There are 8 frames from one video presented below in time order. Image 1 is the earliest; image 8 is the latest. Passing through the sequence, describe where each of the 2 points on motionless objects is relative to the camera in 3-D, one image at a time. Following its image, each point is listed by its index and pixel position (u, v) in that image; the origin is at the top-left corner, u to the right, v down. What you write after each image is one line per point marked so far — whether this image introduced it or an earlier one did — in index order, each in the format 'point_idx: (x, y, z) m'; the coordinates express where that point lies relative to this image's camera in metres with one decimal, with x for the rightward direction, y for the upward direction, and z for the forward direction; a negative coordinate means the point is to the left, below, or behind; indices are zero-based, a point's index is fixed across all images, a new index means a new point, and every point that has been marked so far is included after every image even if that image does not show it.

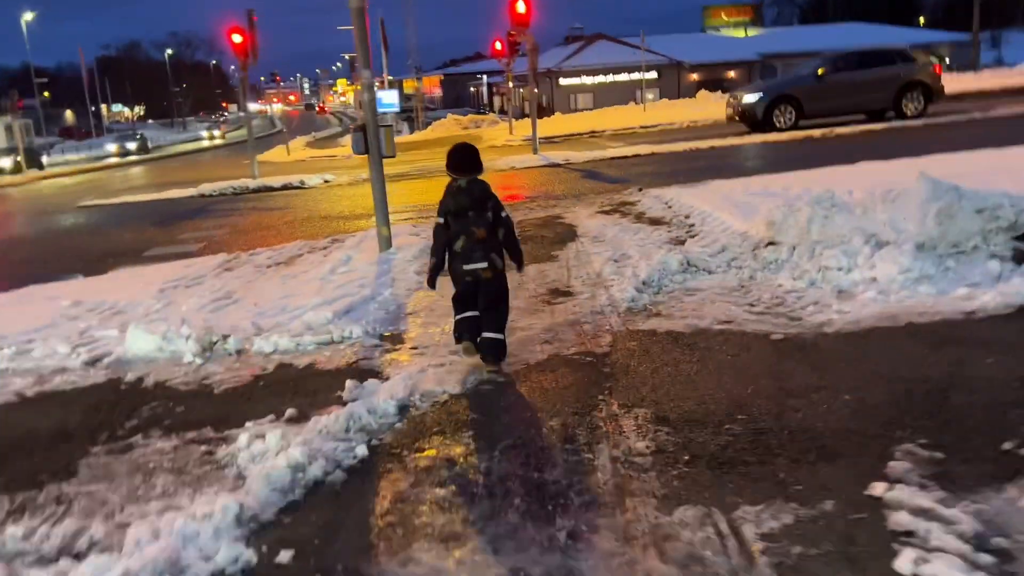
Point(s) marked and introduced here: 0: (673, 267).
0: (+1.5, +0.2, +7.6) m
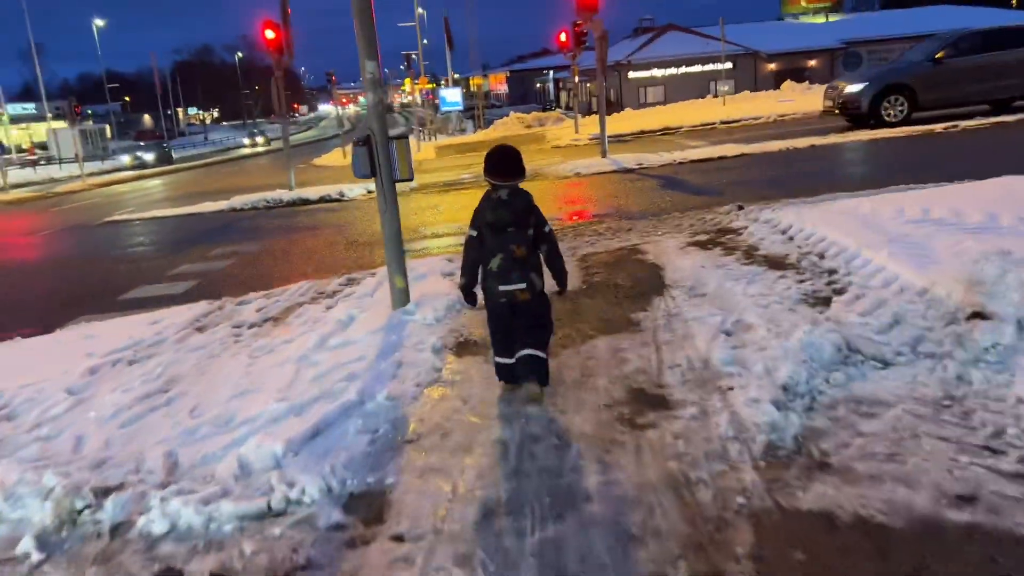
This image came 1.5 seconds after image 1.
0: (+1.9, -0.4, +4.8) m
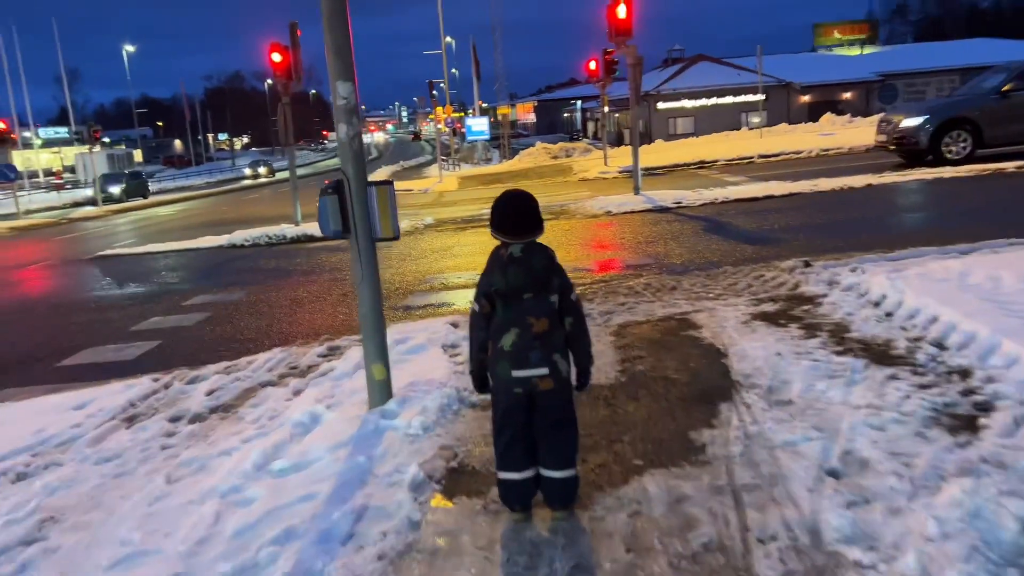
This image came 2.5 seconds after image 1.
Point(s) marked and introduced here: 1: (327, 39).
0: (+1.9, -1.0, +3.1) m
1: (-1.1, +1.5, +4.8) m
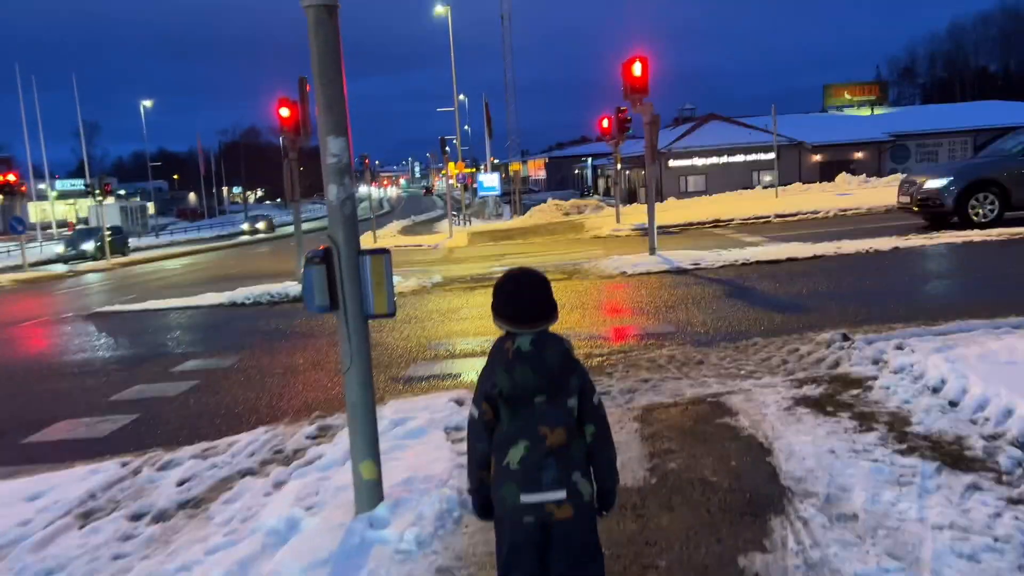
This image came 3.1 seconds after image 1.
0: (+1.9, -1.3, +2.3) m
1: (-1.0, +1.0, +4.3) m
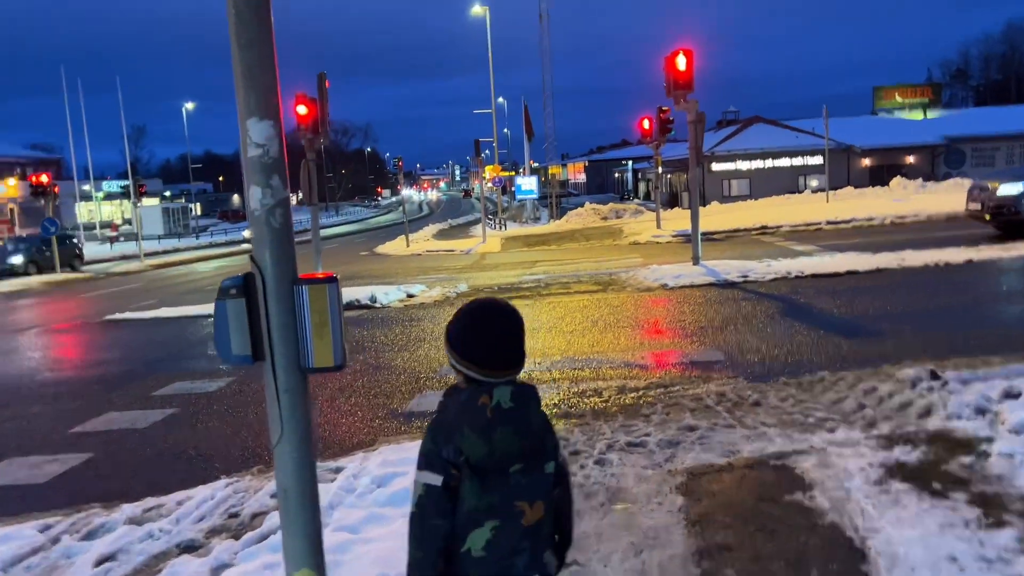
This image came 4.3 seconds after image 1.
0: (+1.8, -1.5, +1.0) m
1: (-1.0, +0.9, +3.1) m
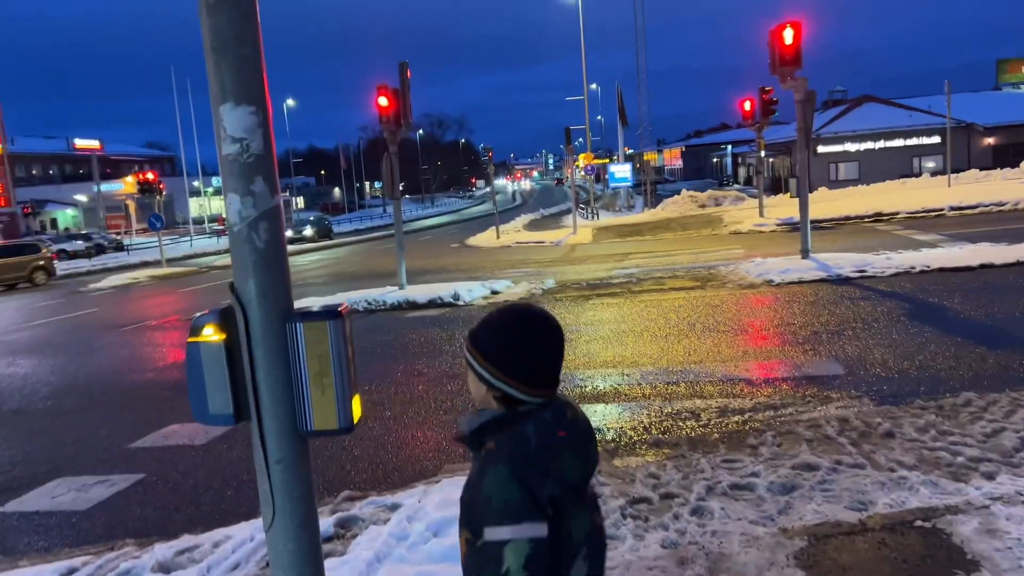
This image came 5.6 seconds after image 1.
0: (+1.7, -1.6, 0.0) m
1: (-0.8, +0.8, +2.4) m
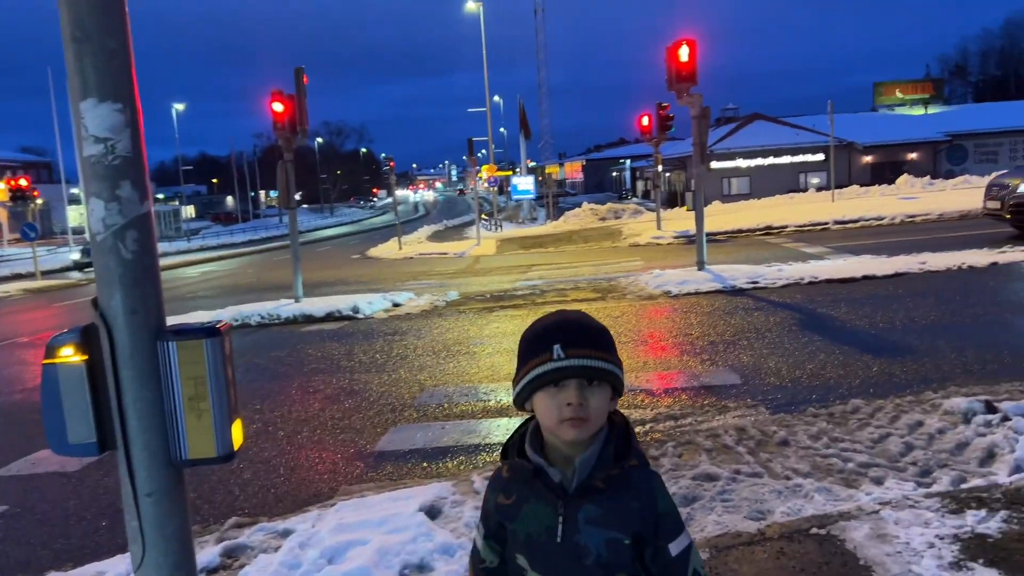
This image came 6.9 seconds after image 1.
0: (+1.7, -1.6, +0.1) m
1: (-1.1, +0.7, +2.1) m
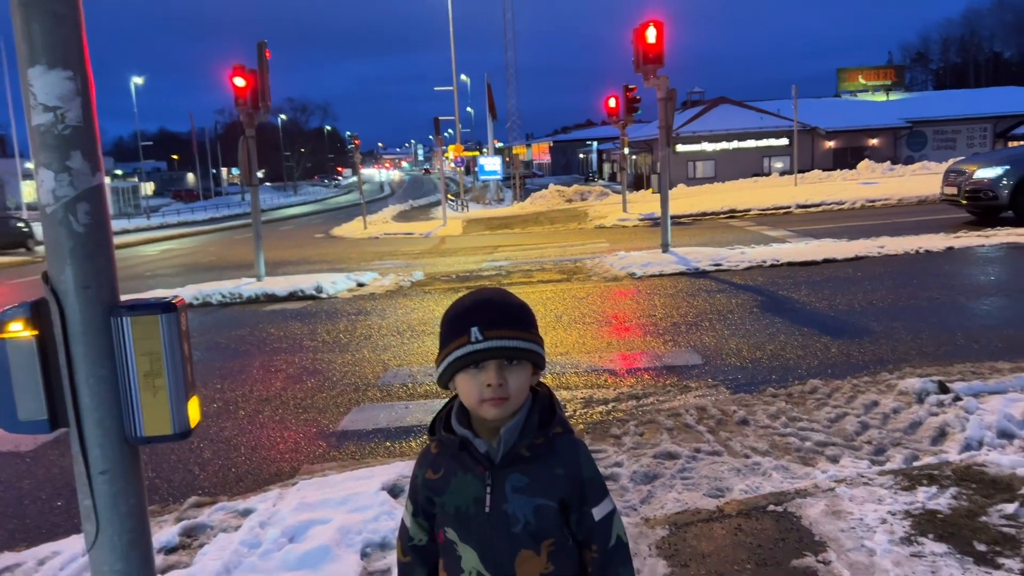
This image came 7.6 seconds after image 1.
0: (+1.7, -1.6, +0.2) m
1: (-1.2, +0.8, +2.1) m
